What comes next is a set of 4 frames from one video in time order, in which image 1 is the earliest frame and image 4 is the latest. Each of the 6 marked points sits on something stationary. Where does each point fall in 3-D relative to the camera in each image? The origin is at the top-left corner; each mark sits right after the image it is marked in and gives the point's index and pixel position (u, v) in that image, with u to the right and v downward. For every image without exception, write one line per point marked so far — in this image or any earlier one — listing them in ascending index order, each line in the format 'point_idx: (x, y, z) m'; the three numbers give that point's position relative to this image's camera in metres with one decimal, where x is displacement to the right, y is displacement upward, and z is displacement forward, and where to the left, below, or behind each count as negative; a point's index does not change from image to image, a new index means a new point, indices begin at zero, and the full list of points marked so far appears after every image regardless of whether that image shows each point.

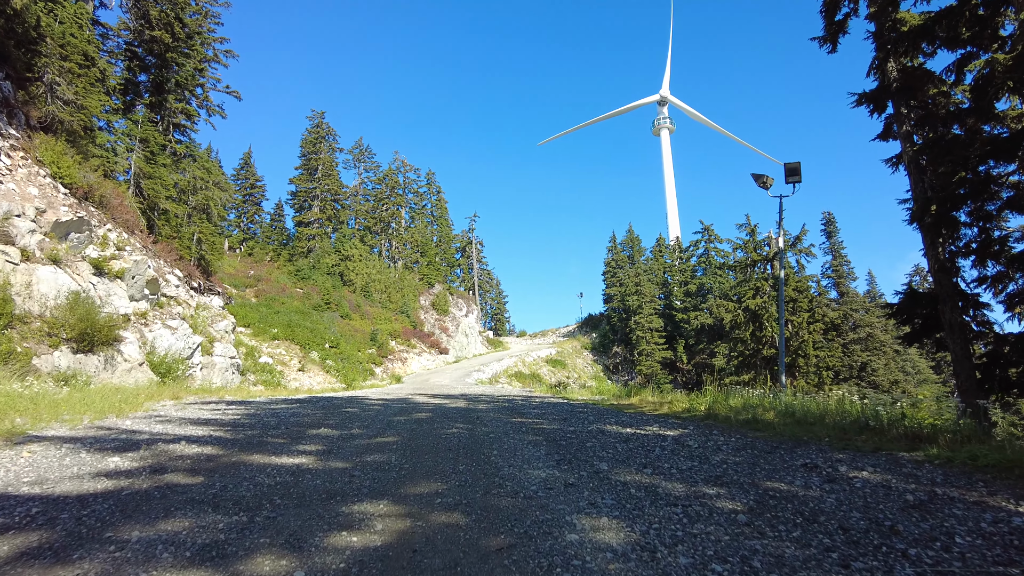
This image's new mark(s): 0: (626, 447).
0: (+1.3, -1.8, +5.3) m
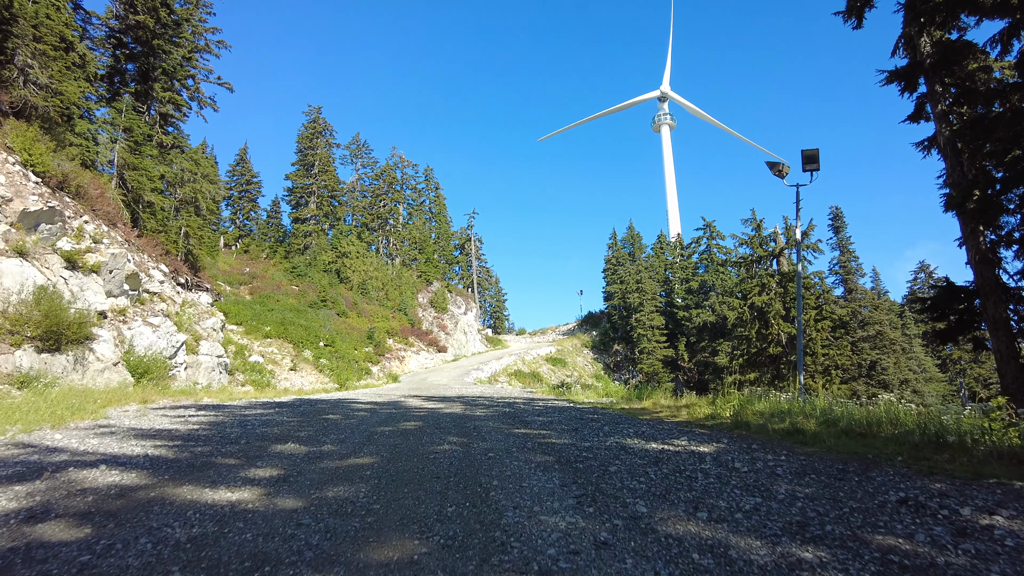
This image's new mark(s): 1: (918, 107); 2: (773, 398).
0: (+1.4, -1.7, +4.2) m
1: (+11.5, +5.1, +13.1) m
2: (+5.7, -2.4, +10.0) m
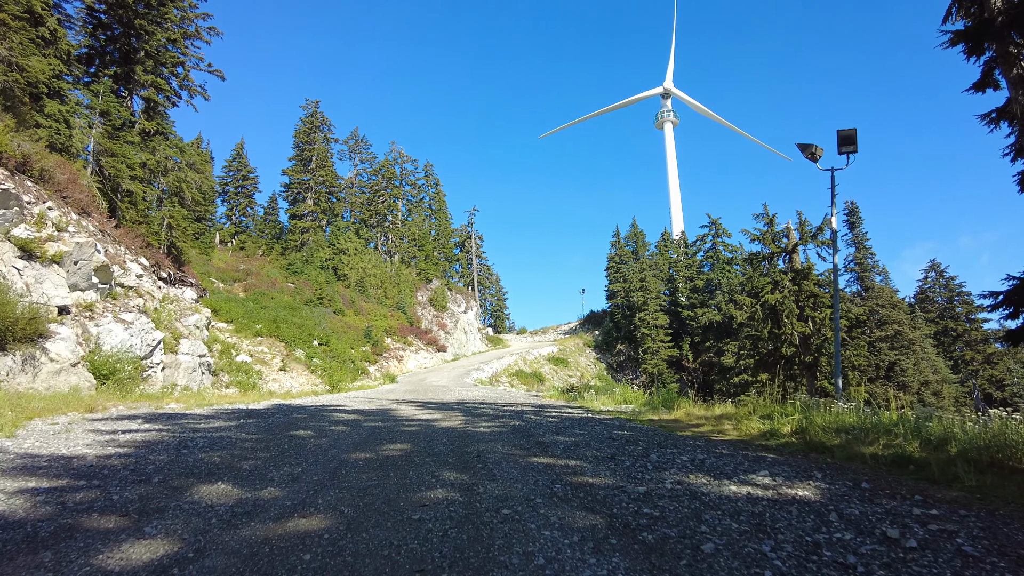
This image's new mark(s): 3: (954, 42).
0: (+1.6, -1.5, +2.6) m
1: (+11.7, +5.3, +11.4) m
2: (+5.9, -2.2, +8.4) m
3: (+11.0, +6.1, +11.5) m
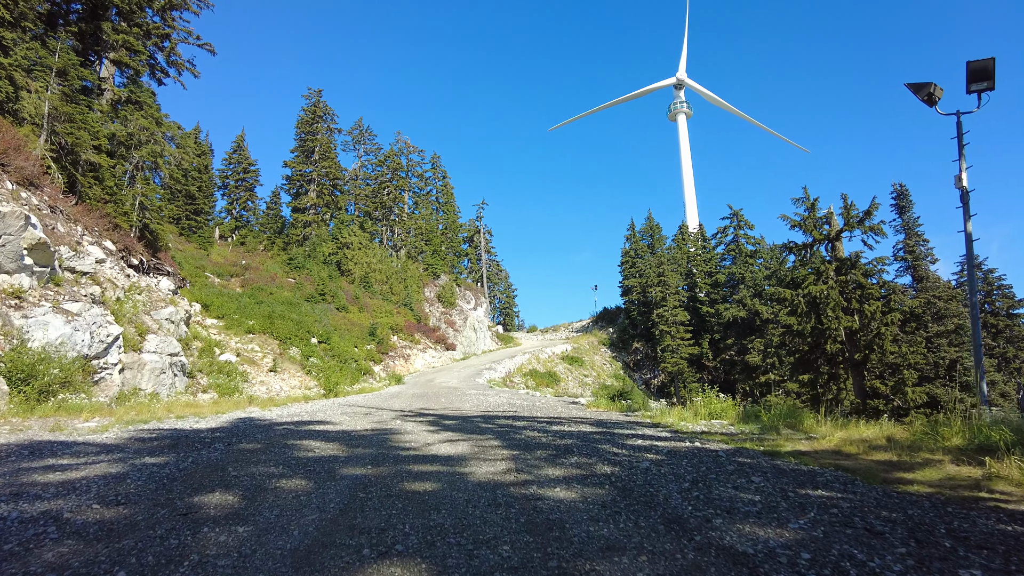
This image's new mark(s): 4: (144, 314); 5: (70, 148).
0: (+2.4, -0.9, -1.0) m
1: (+12.6, +6.0, +7.7) m
2: (+6.8, -1.6, +4.7) m
3: (+11.9, +6.7, +7.7) m
4: (-14.9, -1.1, +18.7) m
5: (-19.3, +6.1, +20.1) m
